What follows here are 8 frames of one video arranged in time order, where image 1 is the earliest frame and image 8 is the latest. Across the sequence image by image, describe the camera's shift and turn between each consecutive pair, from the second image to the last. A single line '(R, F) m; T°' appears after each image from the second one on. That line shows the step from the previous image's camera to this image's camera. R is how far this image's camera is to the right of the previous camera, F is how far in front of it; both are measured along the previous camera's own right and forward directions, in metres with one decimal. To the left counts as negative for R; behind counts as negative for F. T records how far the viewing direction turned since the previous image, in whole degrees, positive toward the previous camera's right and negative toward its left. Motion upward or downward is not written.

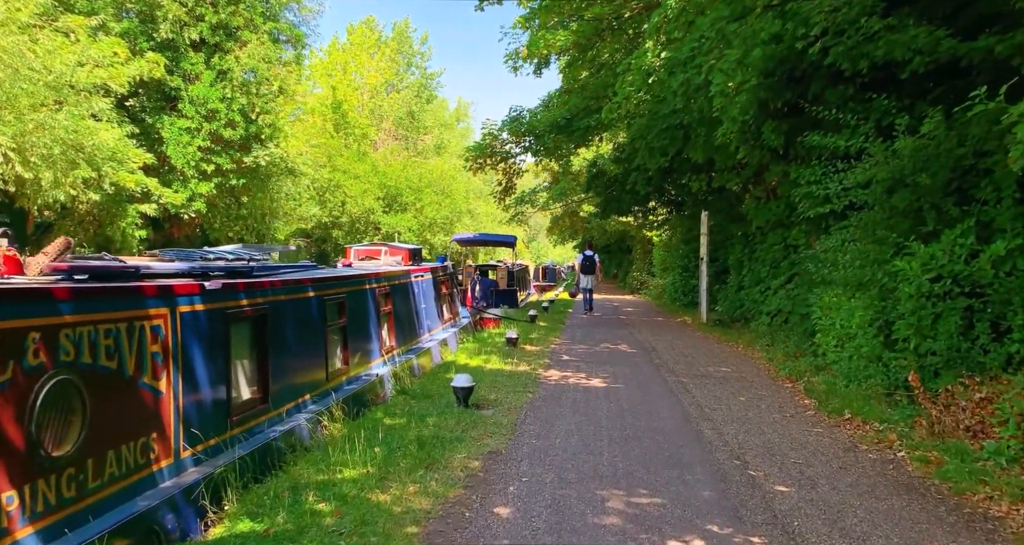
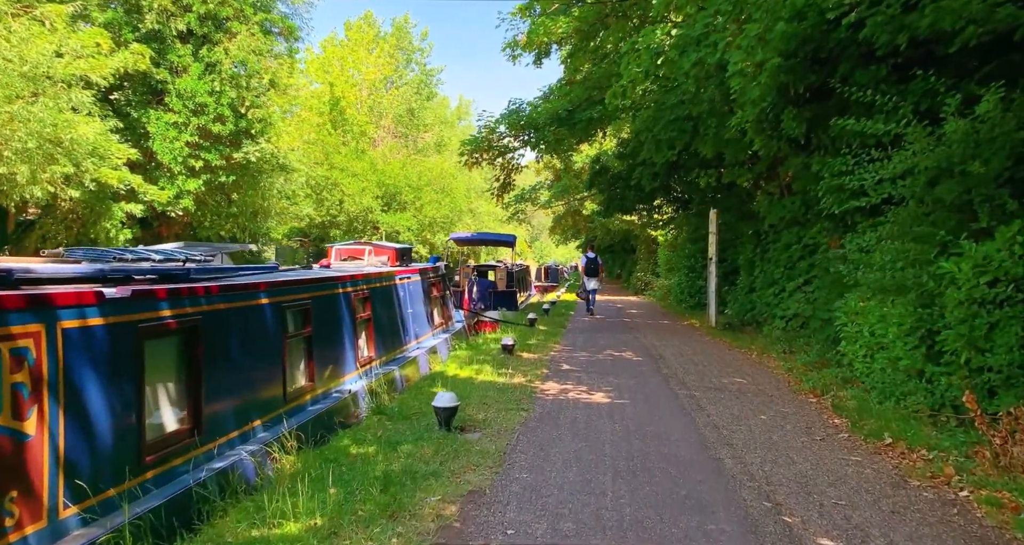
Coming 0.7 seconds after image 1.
(+0.1, +0.9) m; 0°
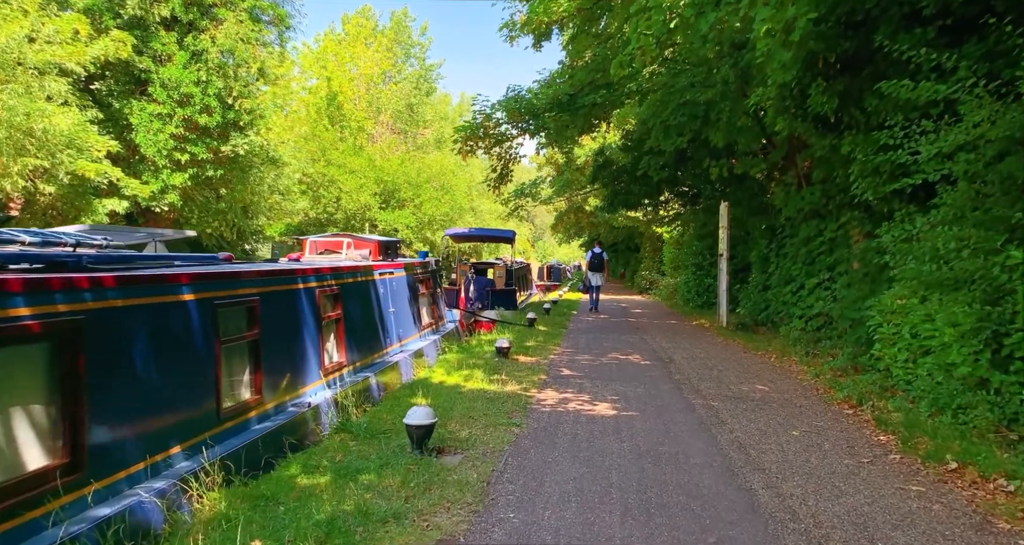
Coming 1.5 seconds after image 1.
(+0.1, +1.0) m; 0°
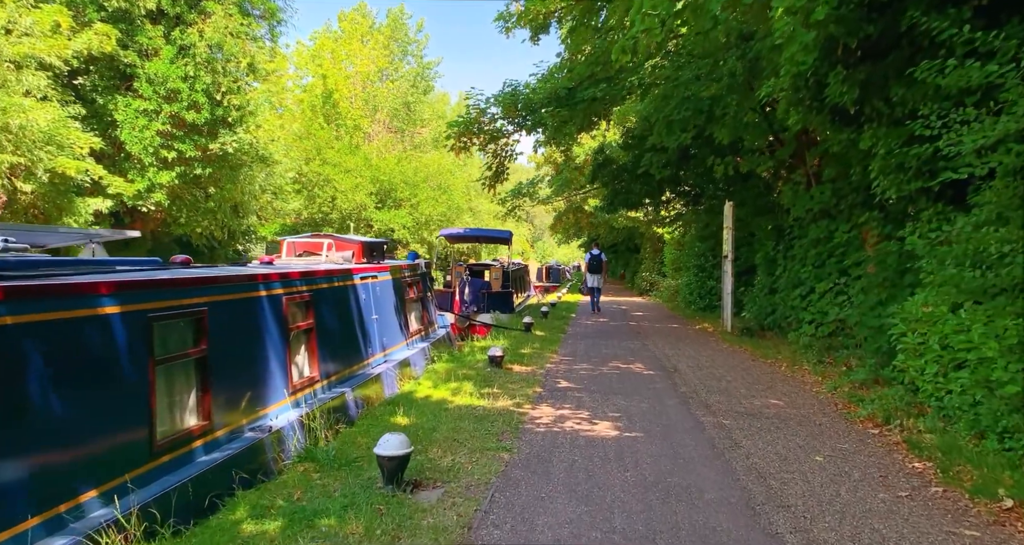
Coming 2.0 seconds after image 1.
(+0.1, +0.7) m; 0°
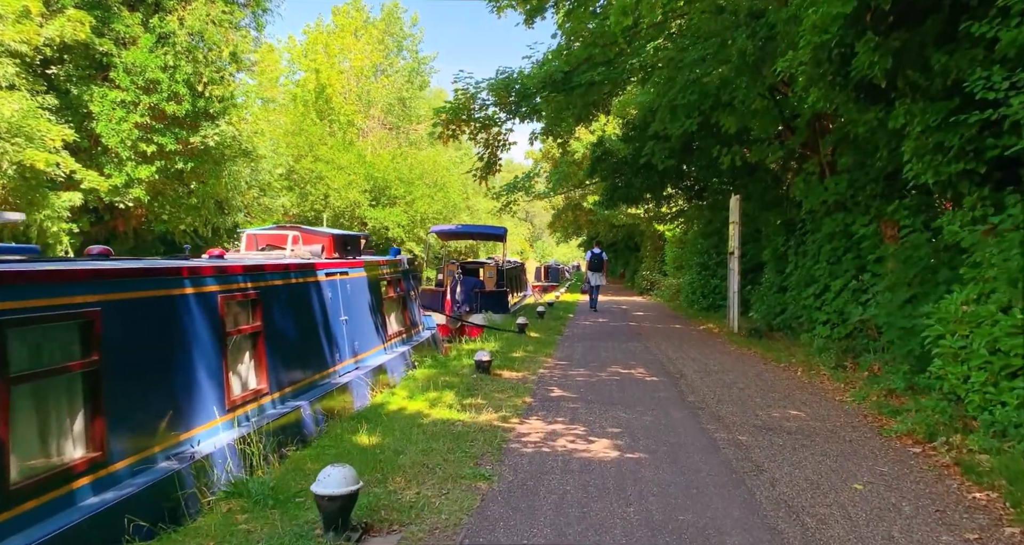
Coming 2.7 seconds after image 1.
(+0.1, +0.9) m; 0°
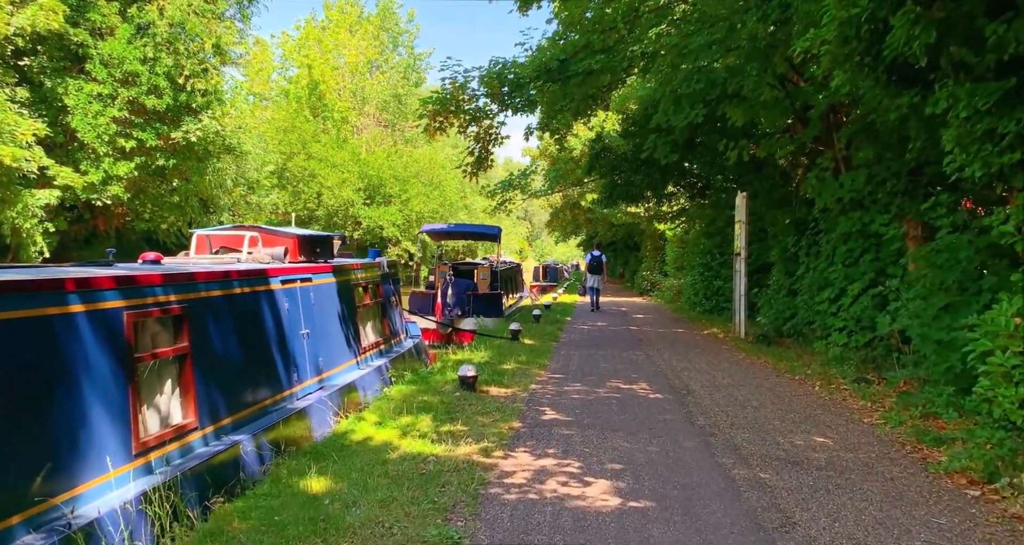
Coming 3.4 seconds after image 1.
(+0.1, +0.9) m; 0°
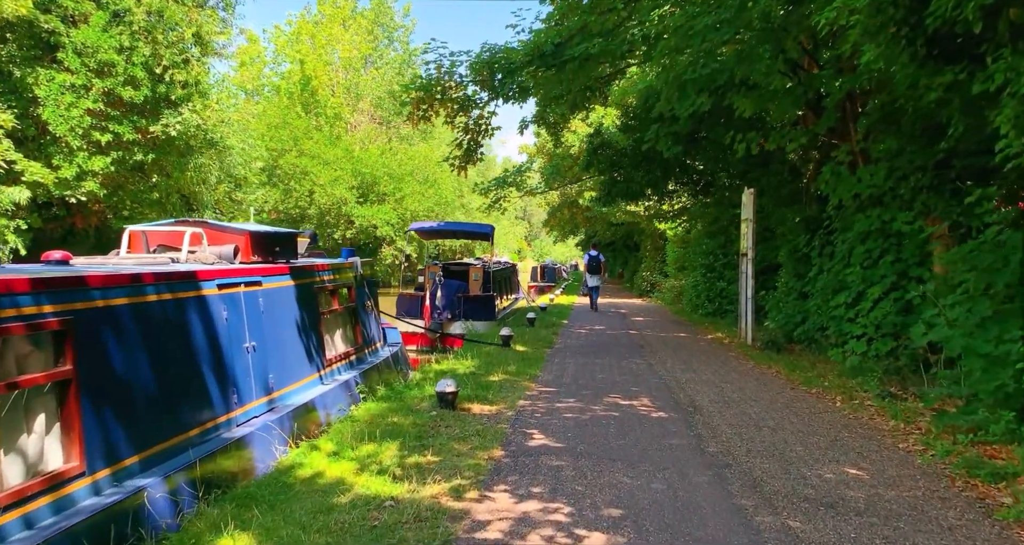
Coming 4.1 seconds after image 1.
(+0.1, +0.9) m; 0°
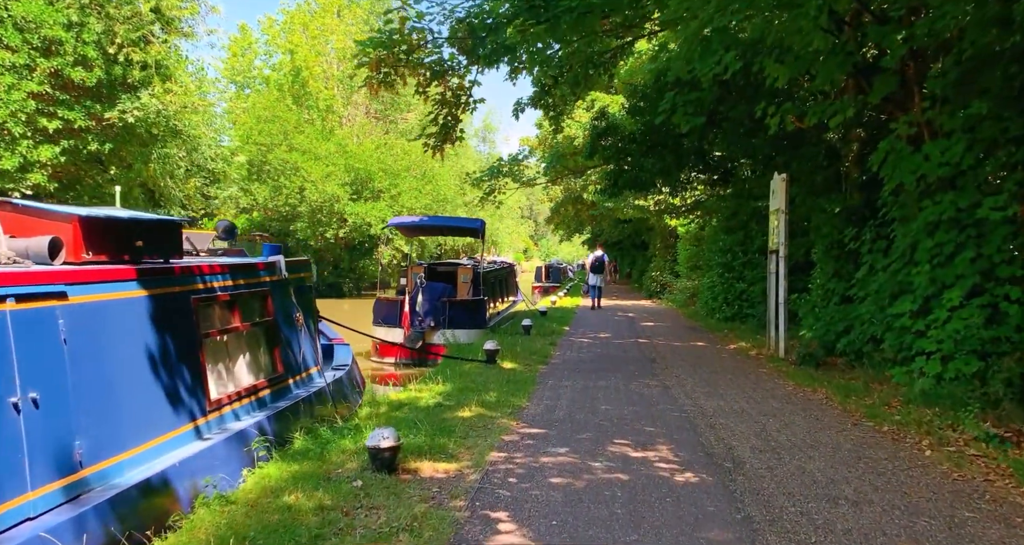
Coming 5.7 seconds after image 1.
(+0.3, +2.1) m; -1°
